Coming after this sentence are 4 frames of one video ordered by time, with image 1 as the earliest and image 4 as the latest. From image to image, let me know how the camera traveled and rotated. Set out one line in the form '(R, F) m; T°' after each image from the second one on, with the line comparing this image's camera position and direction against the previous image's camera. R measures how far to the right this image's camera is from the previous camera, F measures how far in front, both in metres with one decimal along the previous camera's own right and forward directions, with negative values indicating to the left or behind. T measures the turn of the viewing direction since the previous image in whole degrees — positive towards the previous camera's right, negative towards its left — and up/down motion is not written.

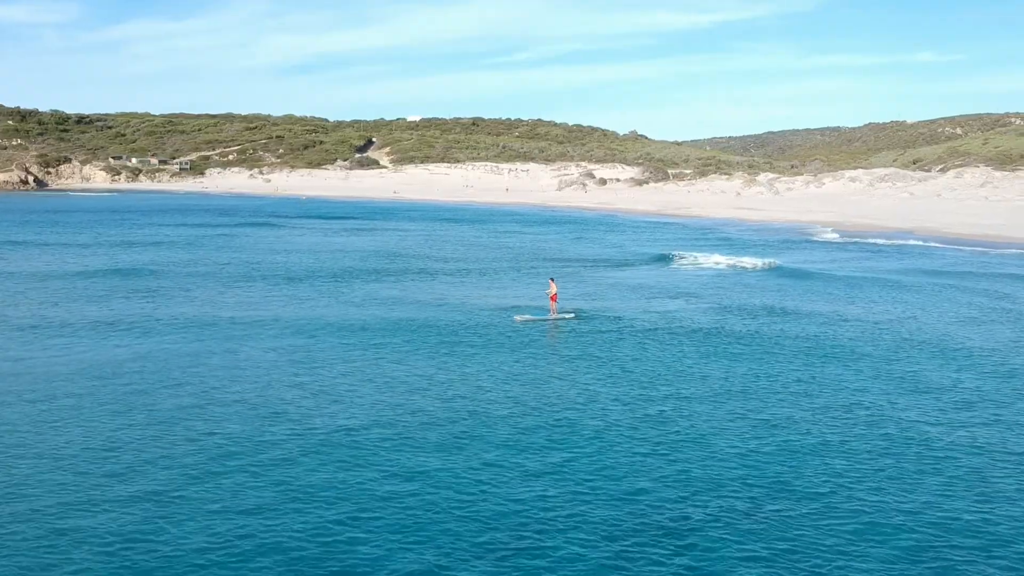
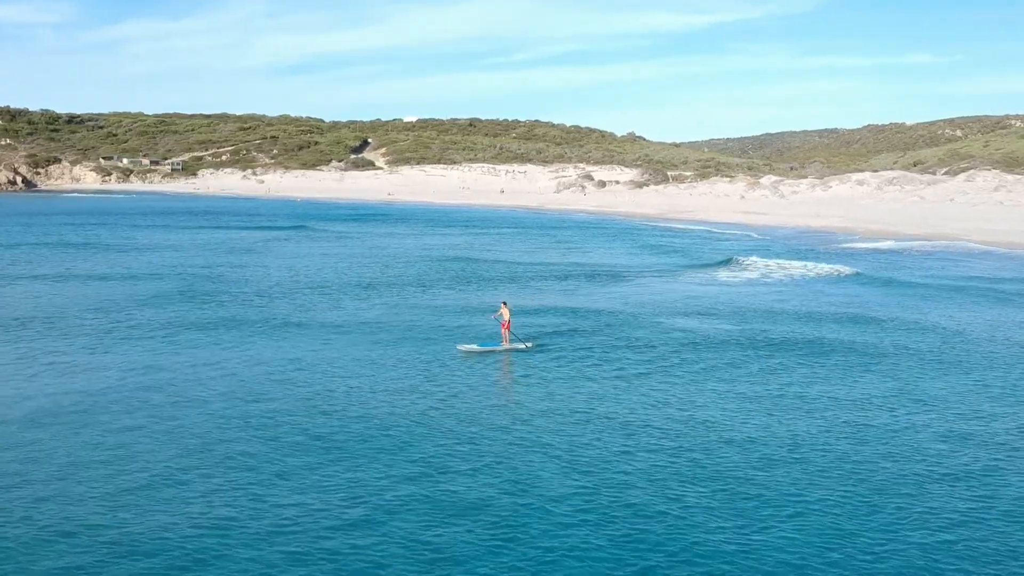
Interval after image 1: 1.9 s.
(0.0, +1.9) m; 0°
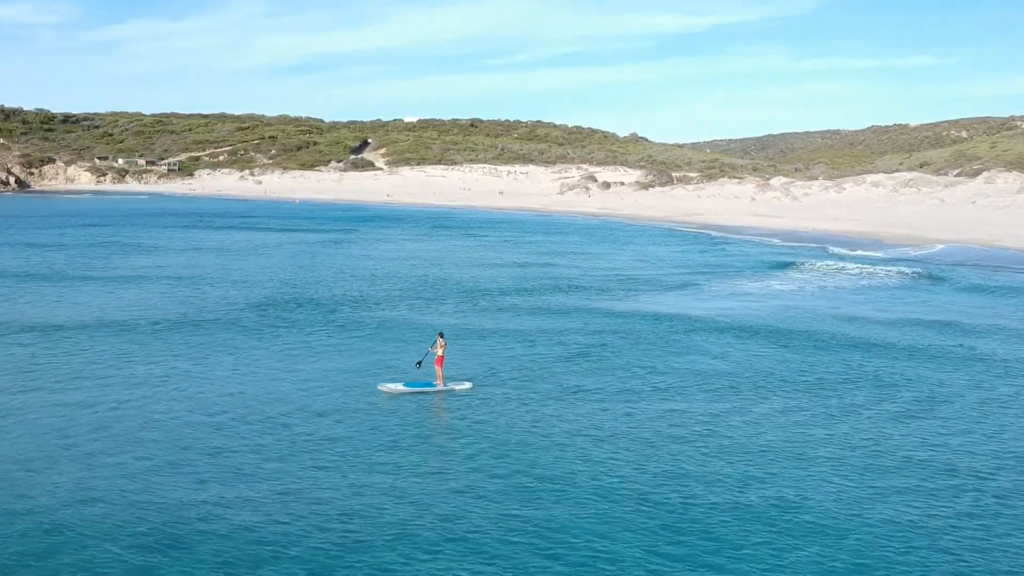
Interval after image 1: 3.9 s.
(-0.3, +2.1) m; 0°
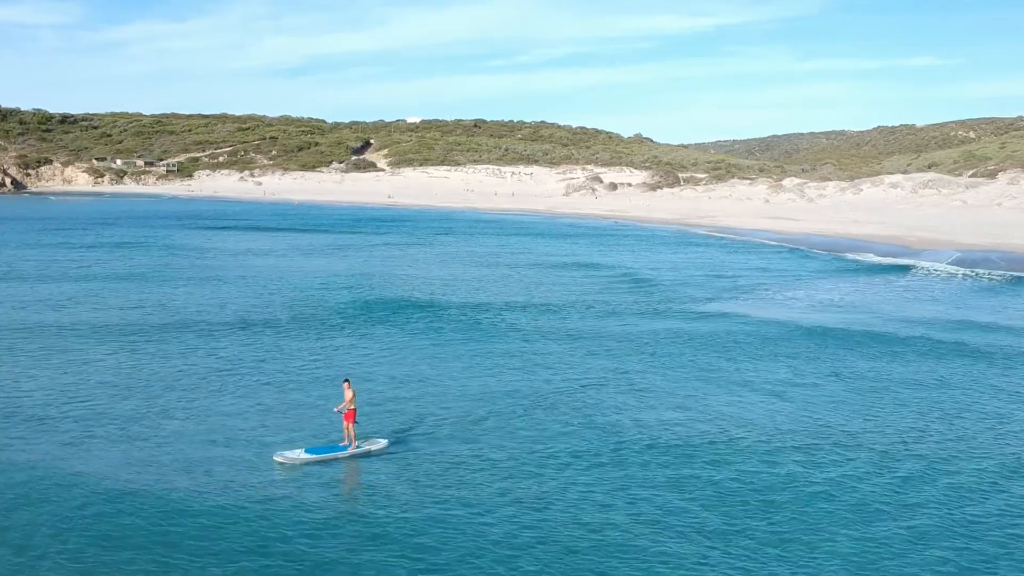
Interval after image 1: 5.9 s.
(-0.4, +1.9) m; 0°
